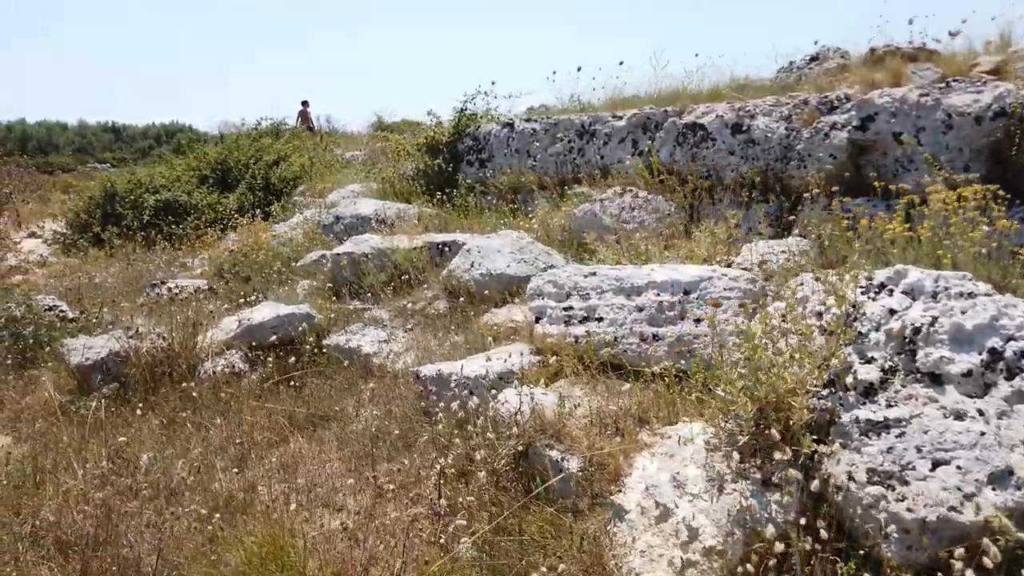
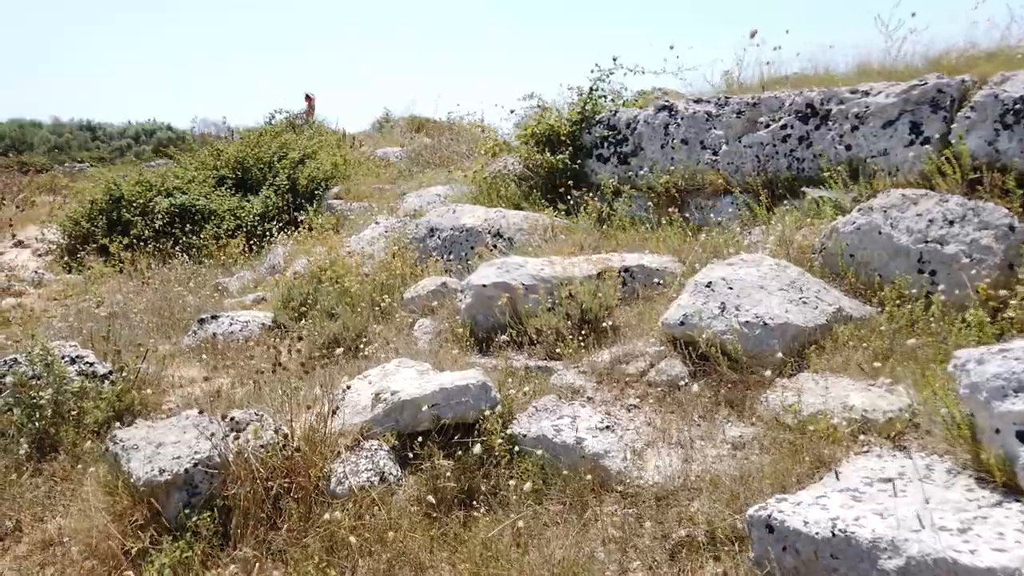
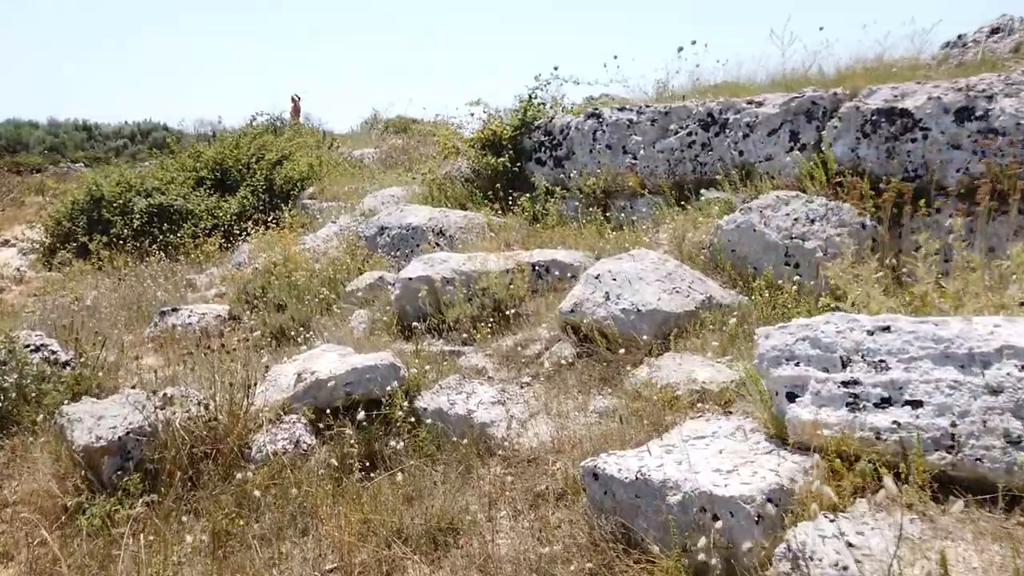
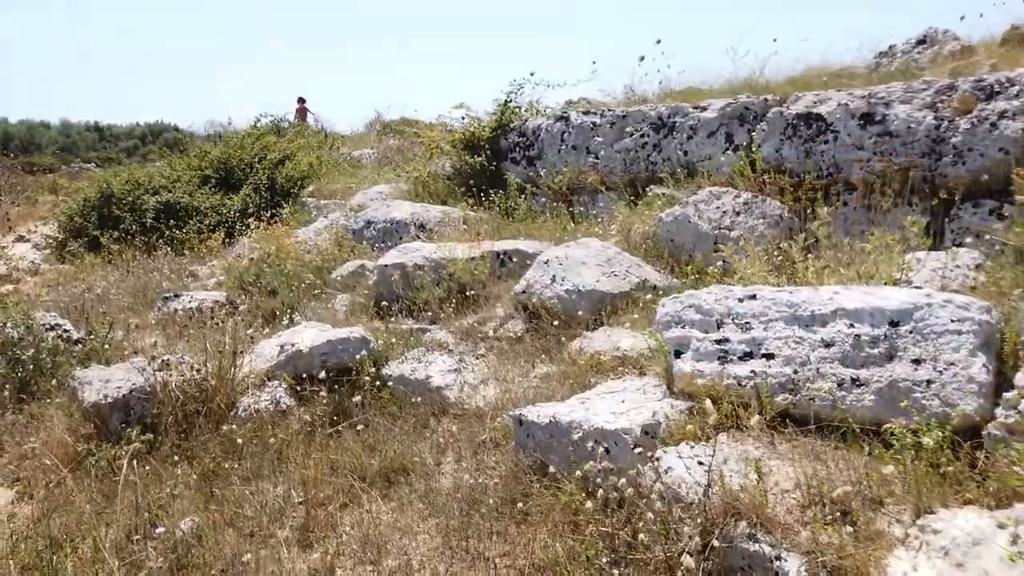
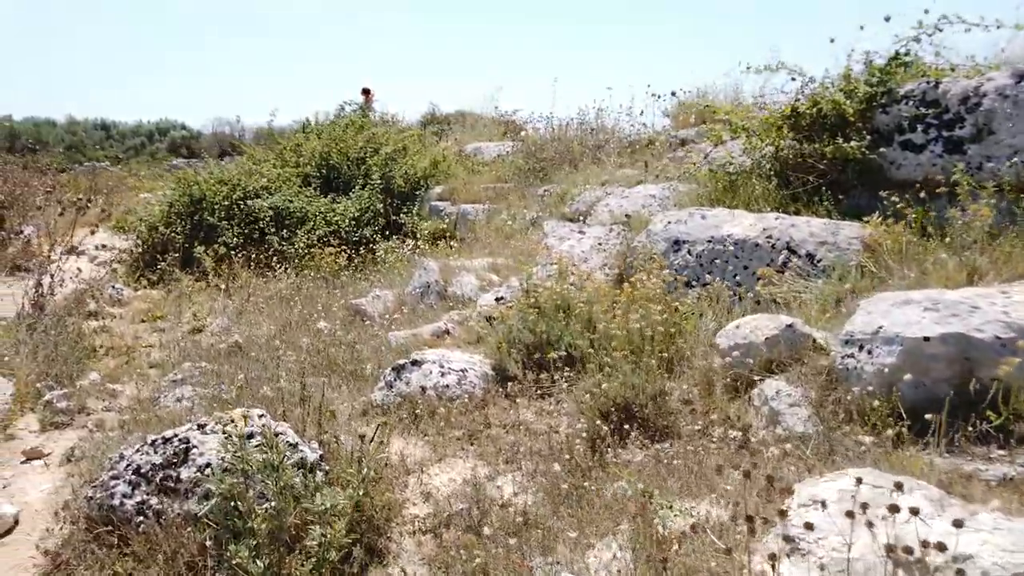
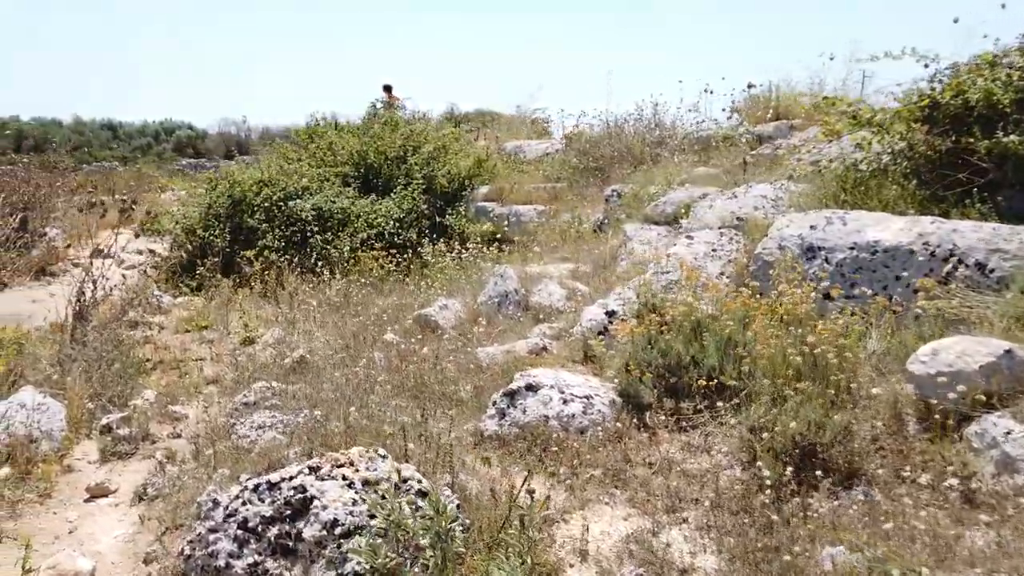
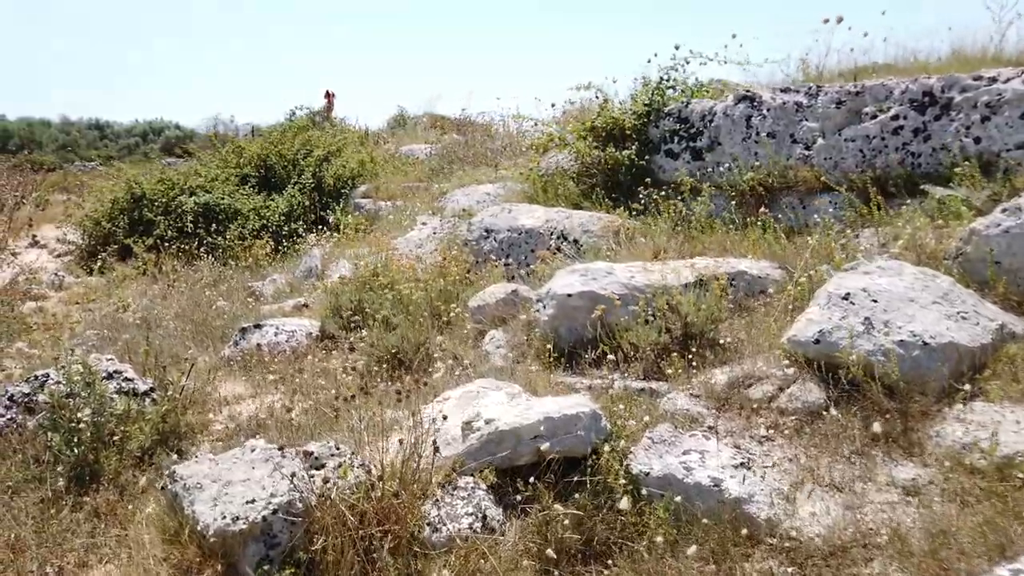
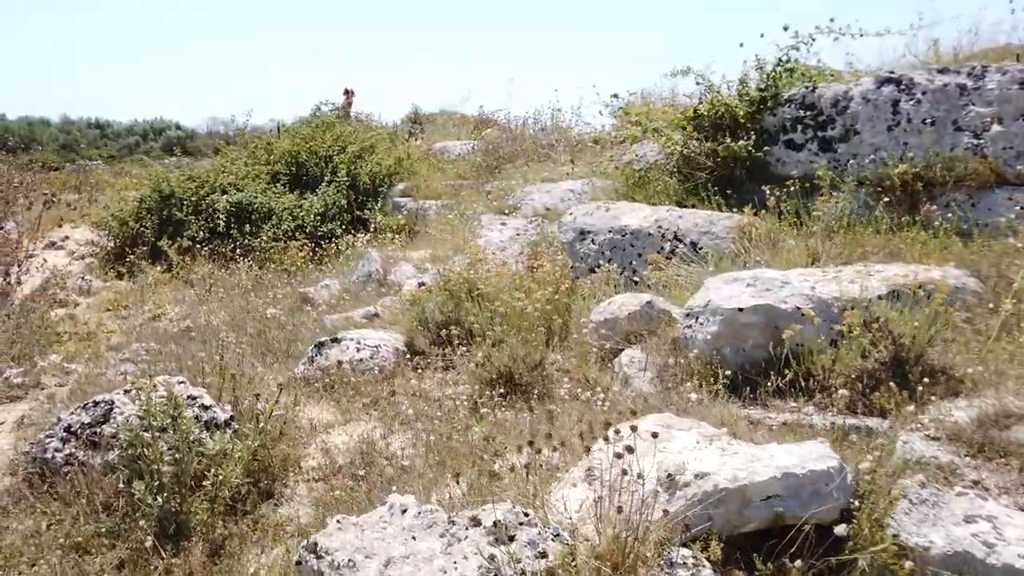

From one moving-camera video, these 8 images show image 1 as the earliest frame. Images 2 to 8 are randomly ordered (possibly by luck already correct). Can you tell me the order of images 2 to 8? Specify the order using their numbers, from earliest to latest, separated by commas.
4, 3, 2, 7, 8, 5, 6
